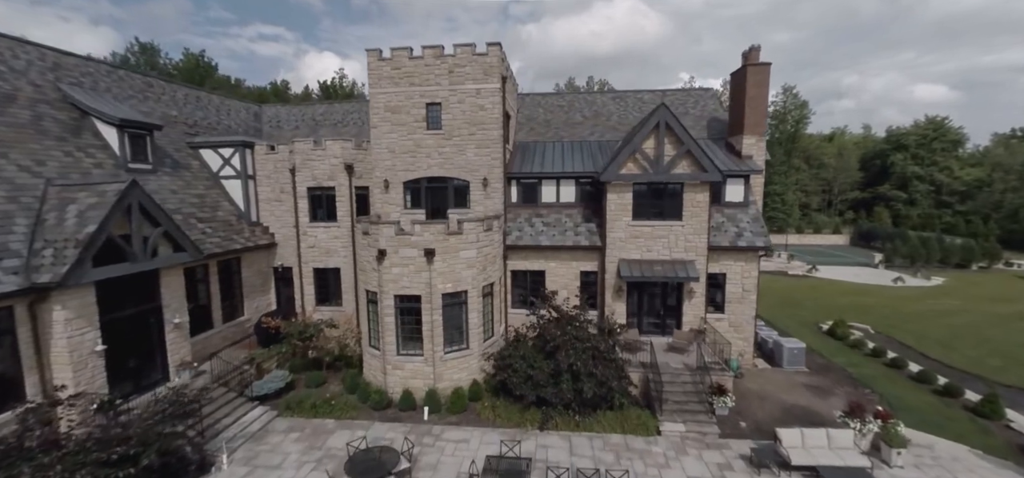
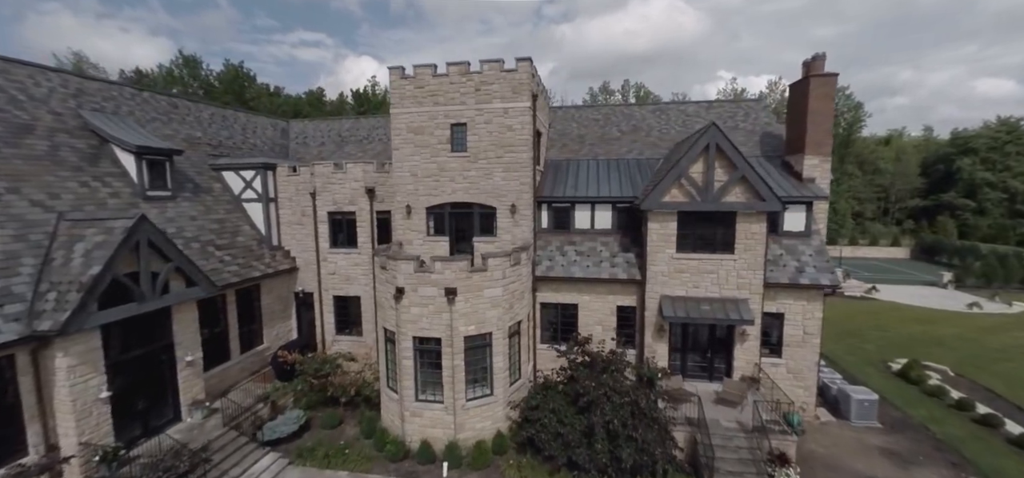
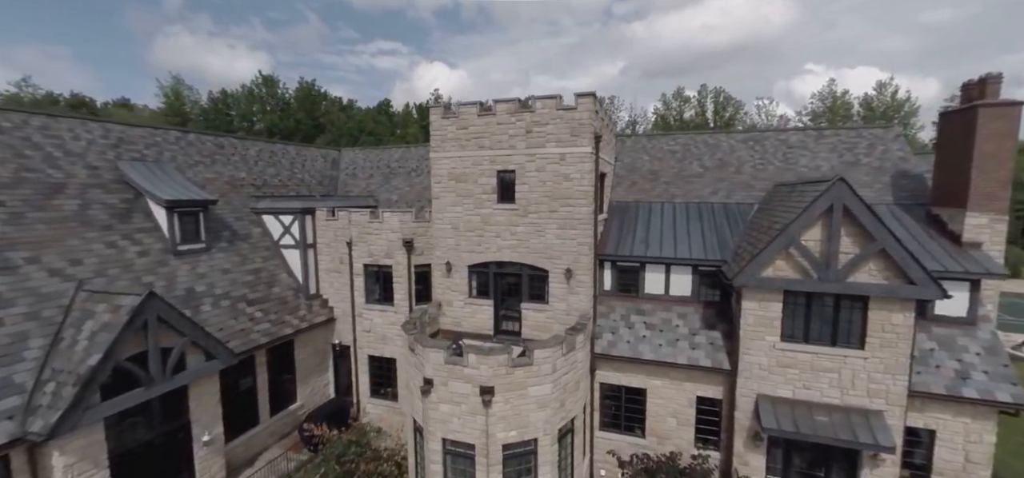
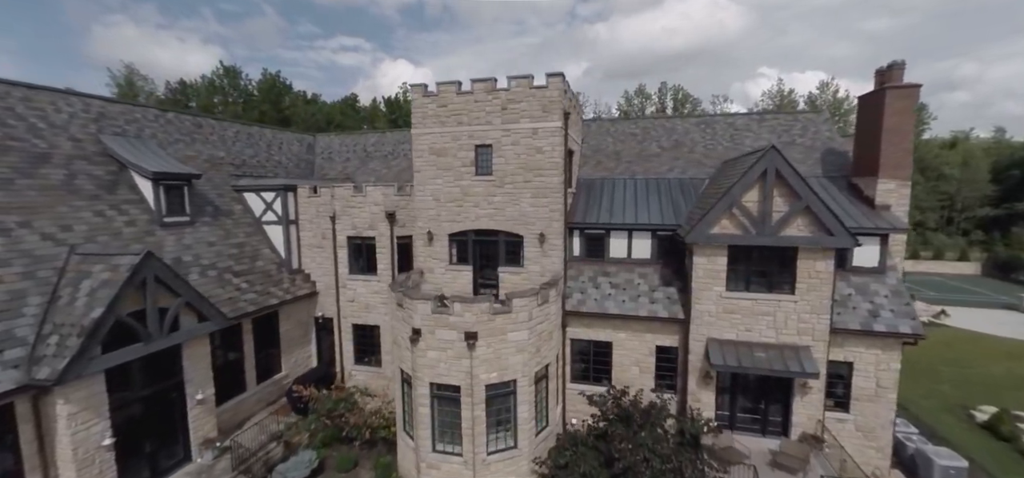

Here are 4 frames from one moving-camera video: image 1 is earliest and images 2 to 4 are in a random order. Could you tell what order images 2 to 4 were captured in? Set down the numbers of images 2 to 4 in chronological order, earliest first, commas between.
2, 4, 3
